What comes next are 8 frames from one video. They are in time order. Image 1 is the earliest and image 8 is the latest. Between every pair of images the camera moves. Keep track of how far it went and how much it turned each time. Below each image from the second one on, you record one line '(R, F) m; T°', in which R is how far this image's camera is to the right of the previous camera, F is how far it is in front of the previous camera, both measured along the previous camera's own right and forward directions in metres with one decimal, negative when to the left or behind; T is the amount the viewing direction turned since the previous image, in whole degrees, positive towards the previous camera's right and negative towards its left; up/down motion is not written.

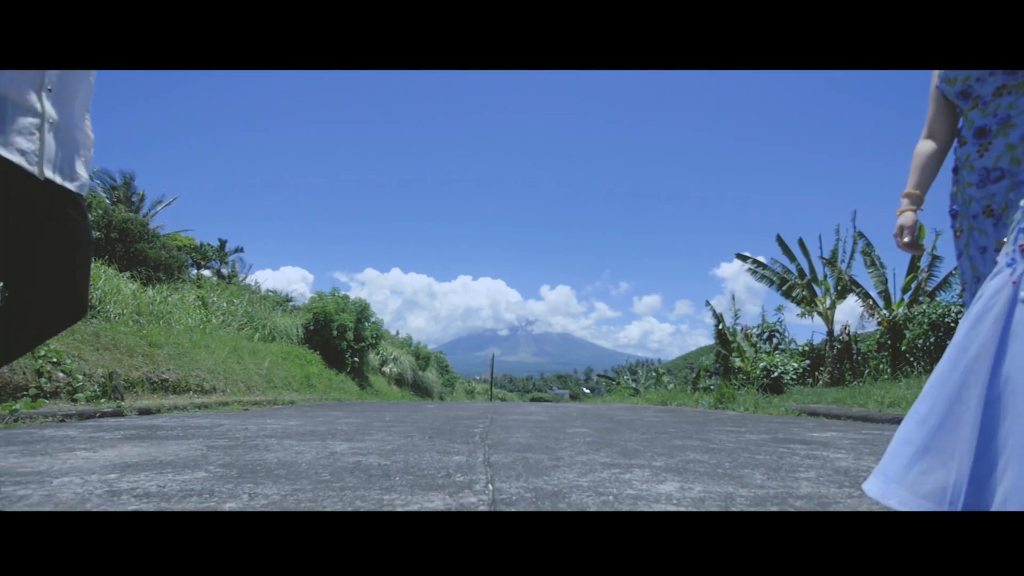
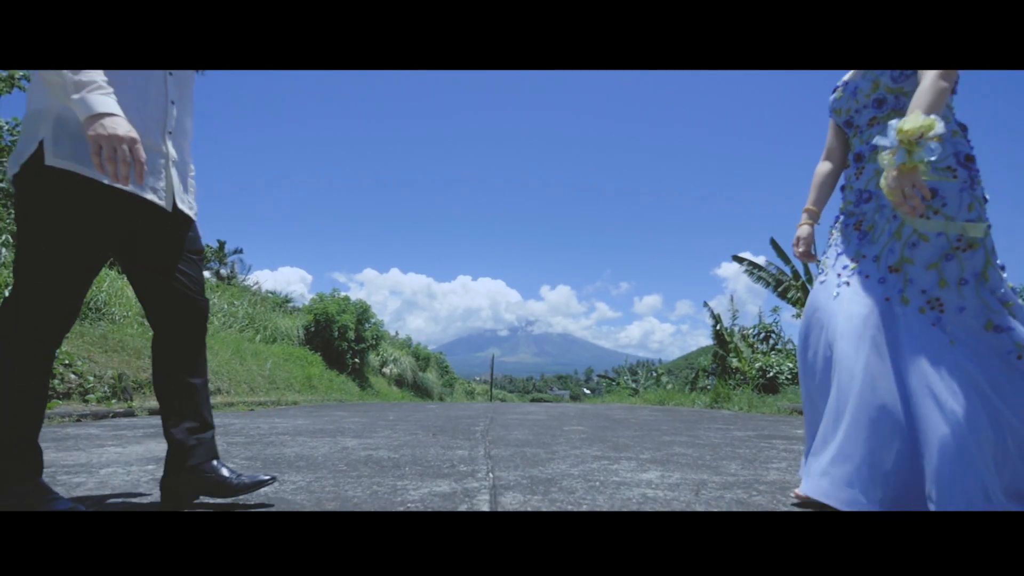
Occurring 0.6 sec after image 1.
(0.0, -0.3) m; 0°
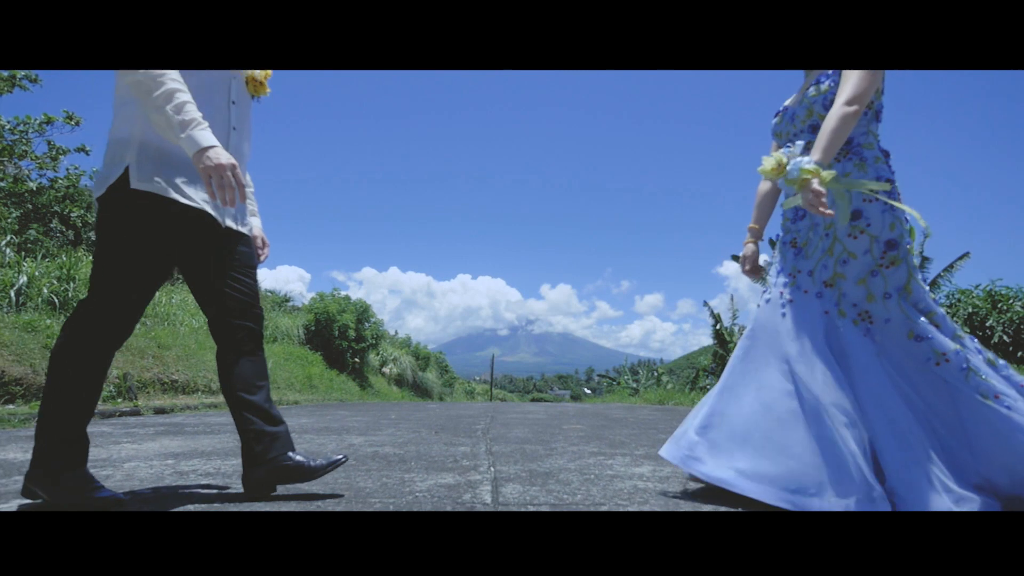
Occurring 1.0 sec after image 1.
(0.0, -0.2) m; 0°
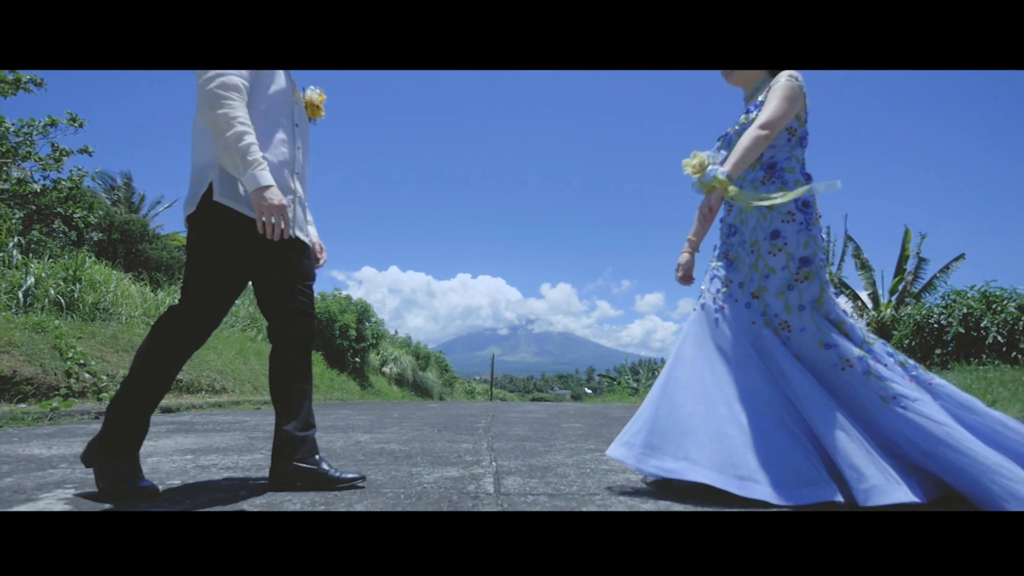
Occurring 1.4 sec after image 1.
(0.0, -0.2) m; 0°
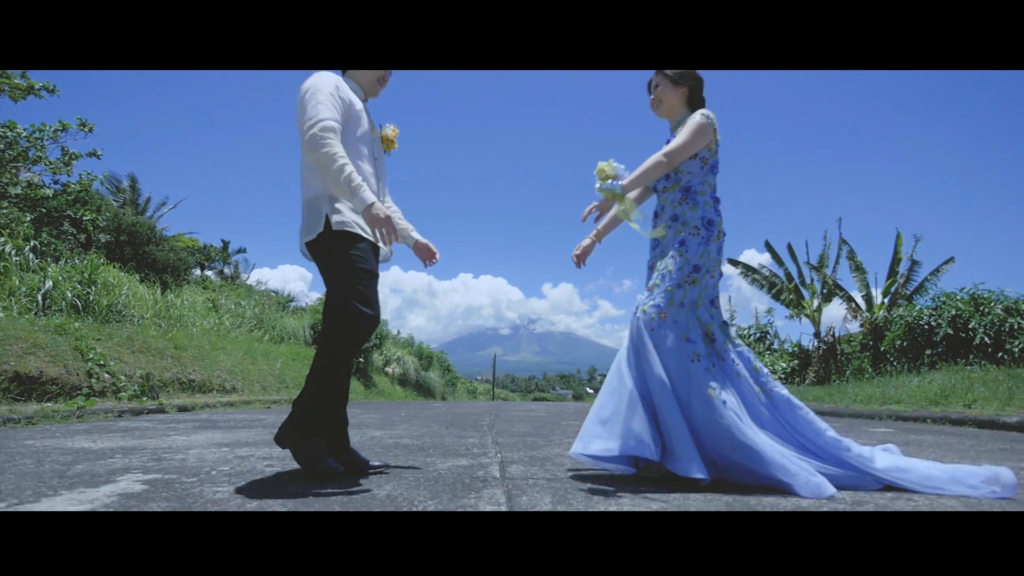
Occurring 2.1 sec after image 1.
(0.0, -0.4) m; 0°
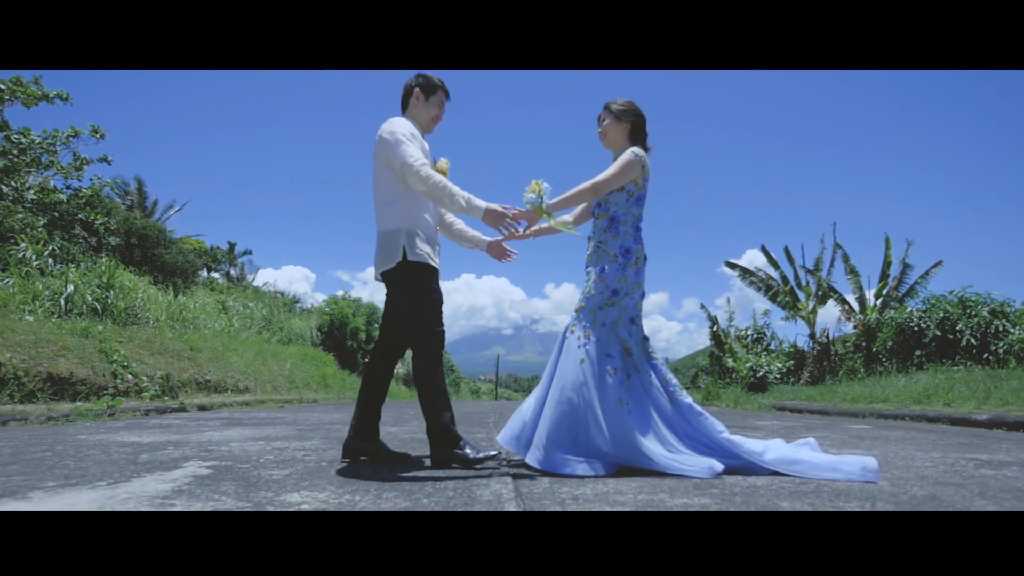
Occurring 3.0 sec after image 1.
(0.0, -0.5) m; 0°
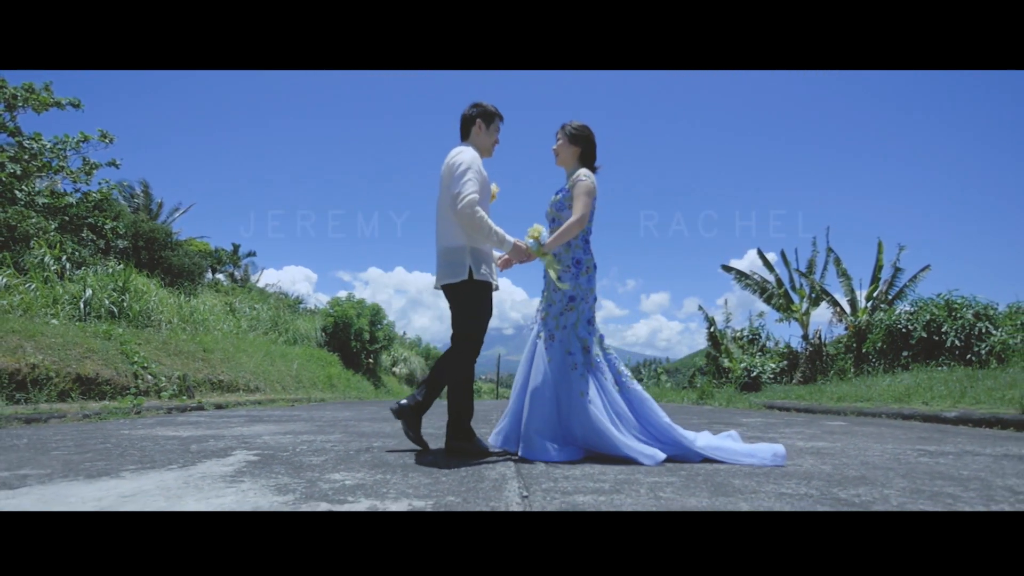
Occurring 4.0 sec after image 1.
(0.0, -0.5) m; 0°
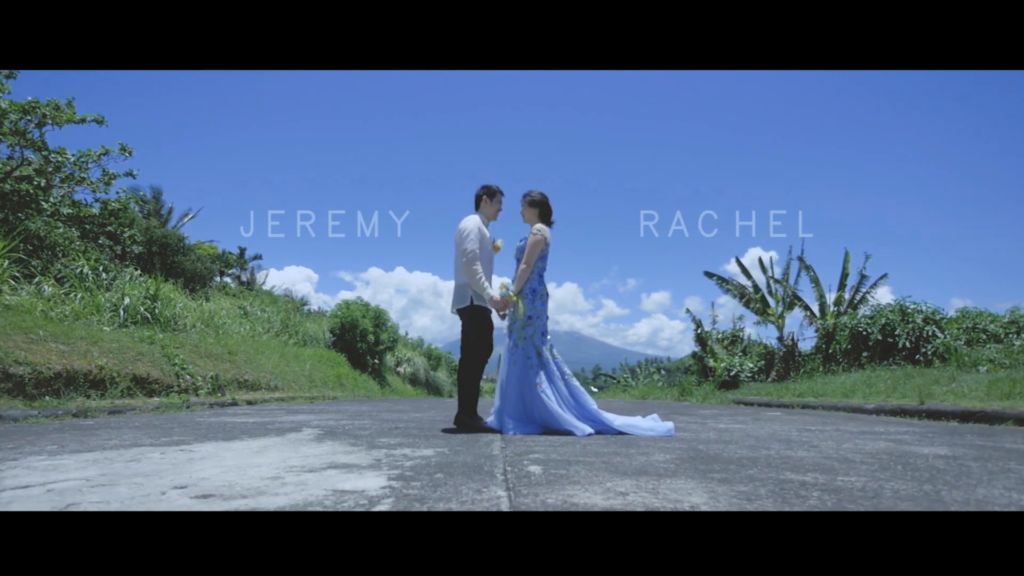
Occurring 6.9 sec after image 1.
(+0.1, -1.5) m; 0°
